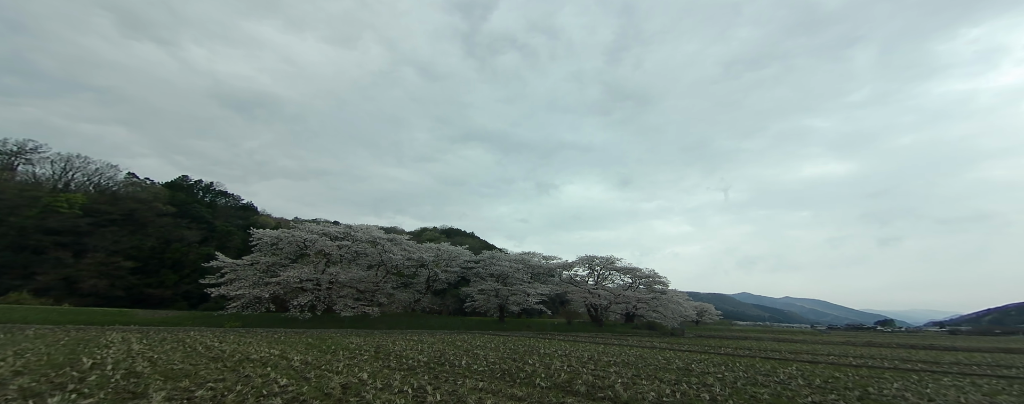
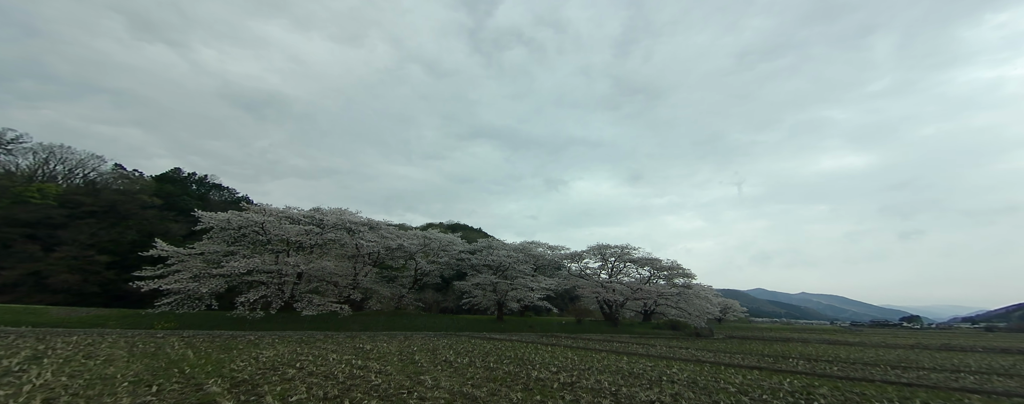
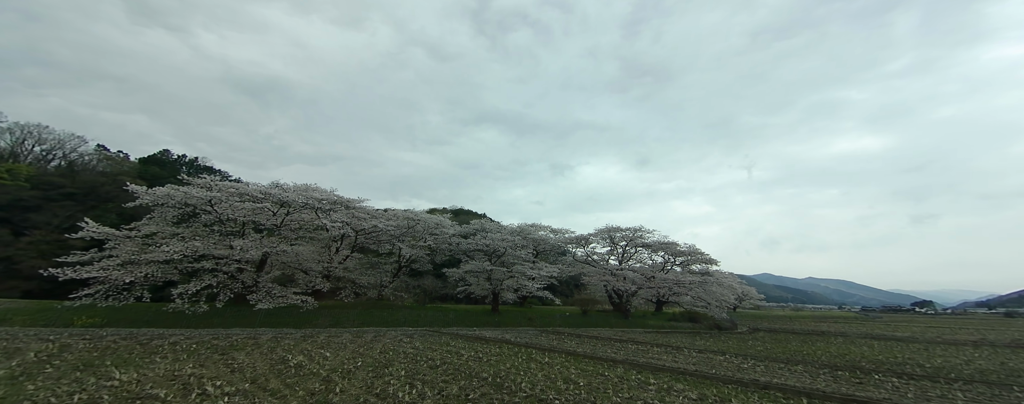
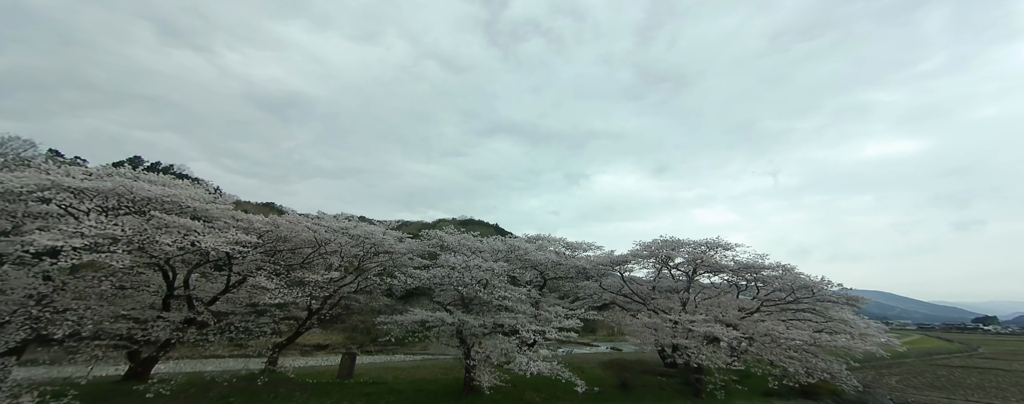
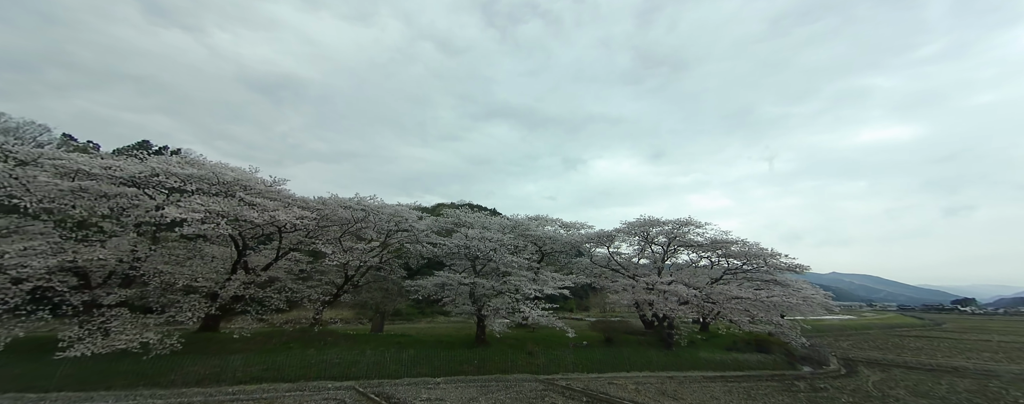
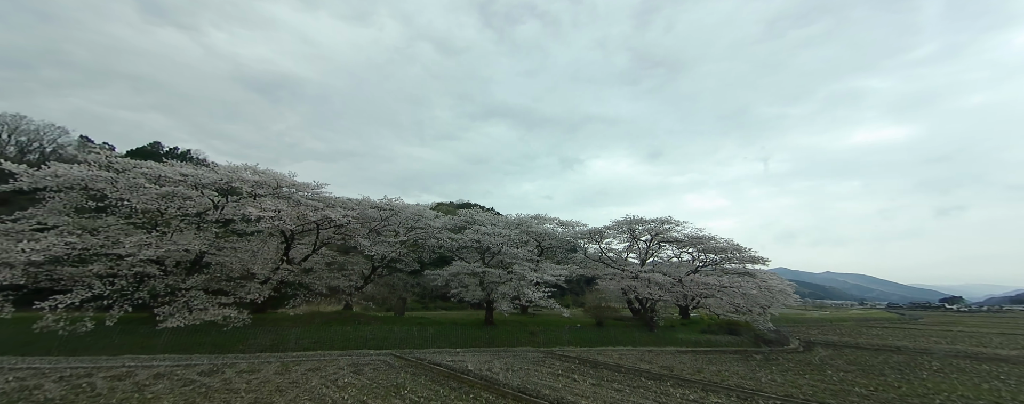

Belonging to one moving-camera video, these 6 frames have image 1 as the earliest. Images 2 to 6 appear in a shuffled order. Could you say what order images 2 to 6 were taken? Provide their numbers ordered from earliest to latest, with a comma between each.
2, 3, 6, 5, 4
